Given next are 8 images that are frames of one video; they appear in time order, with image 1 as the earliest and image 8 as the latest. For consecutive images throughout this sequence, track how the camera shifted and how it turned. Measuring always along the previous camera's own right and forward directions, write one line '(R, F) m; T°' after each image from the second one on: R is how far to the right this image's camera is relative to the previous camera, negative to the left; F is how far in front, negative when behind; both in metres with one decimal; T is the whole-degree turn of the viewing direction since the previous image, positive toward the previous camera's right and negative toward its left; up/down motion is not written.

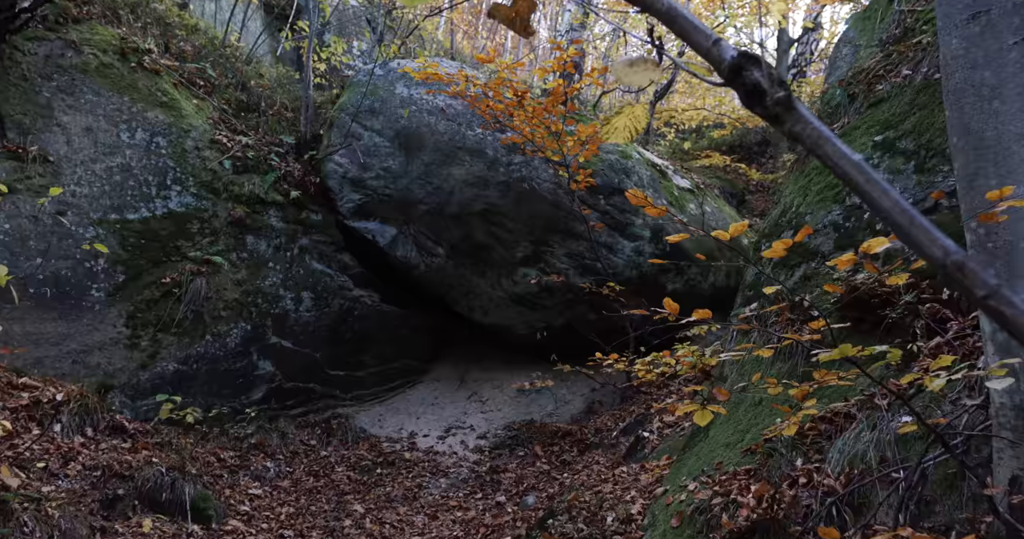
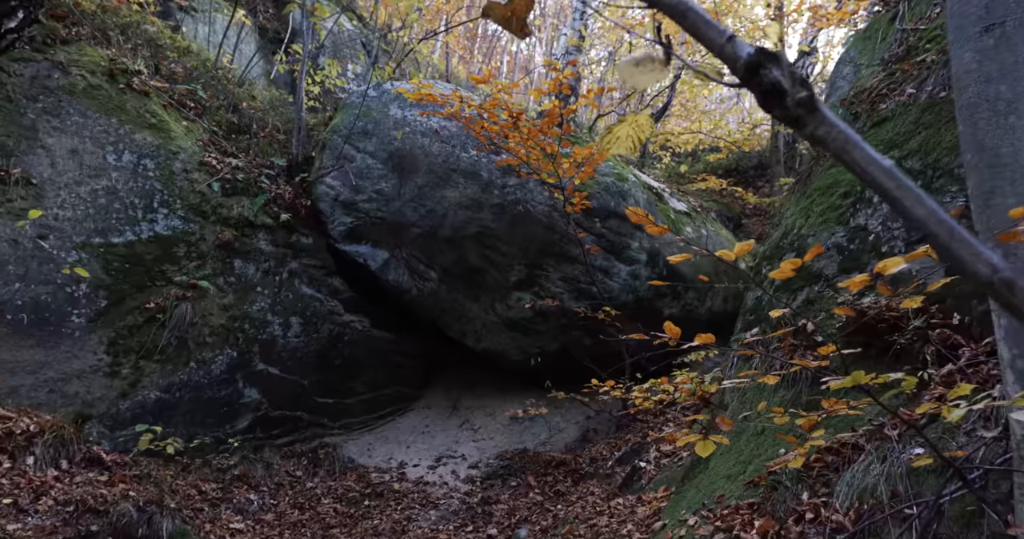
(0.0, +0.1) m; 0°
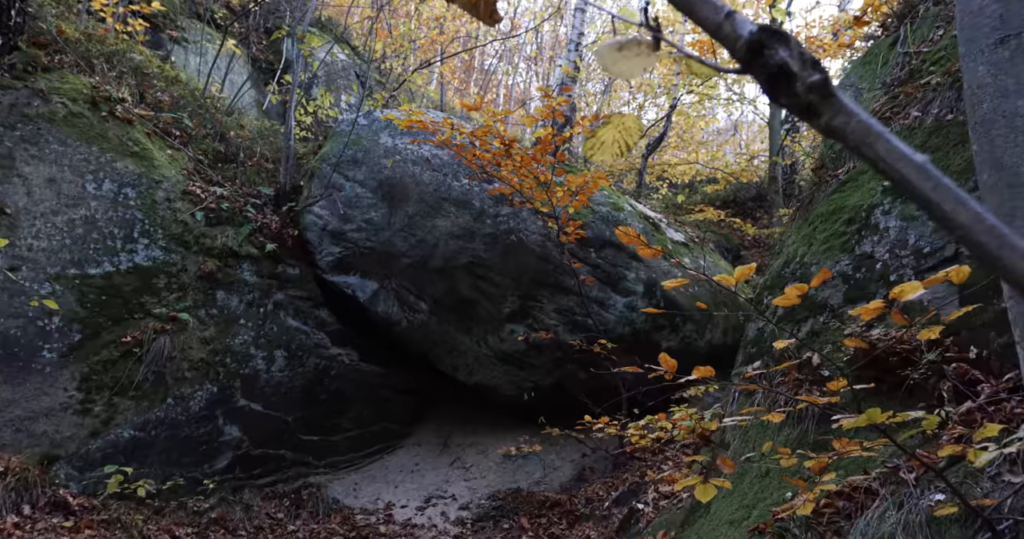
(+0.1, +0.2) m; 0°
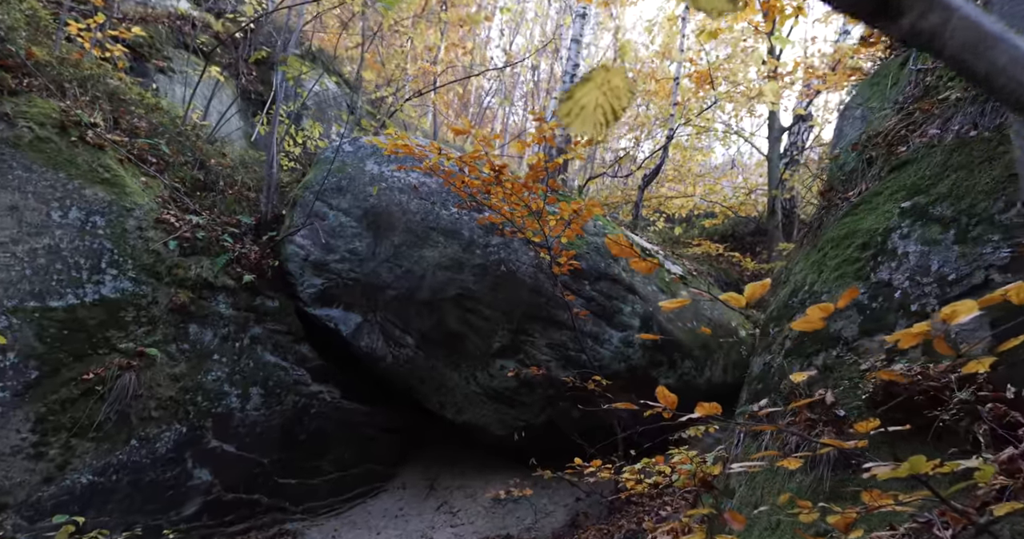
(+0.1, +0.3) m; 0°
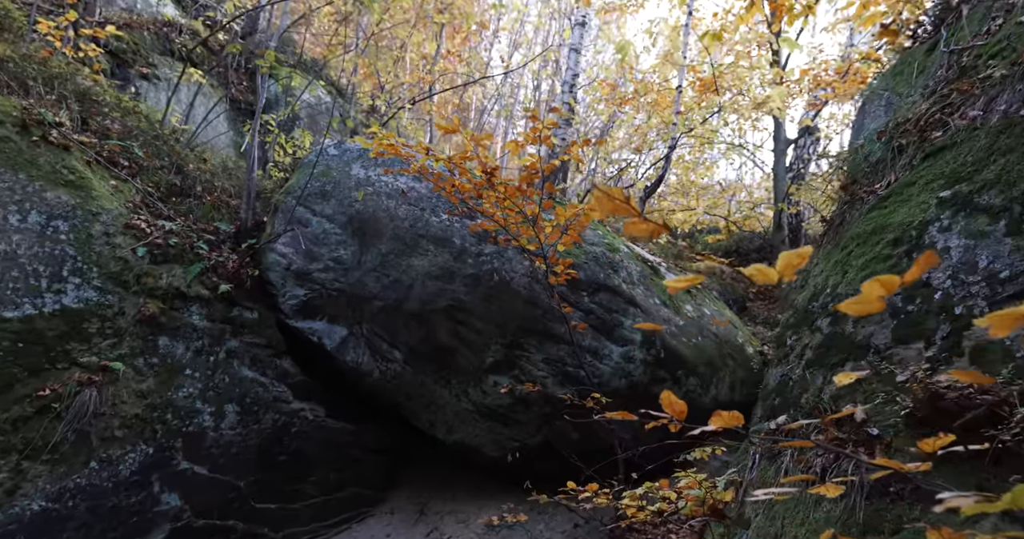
(+0.1, +0.4) m; 0°
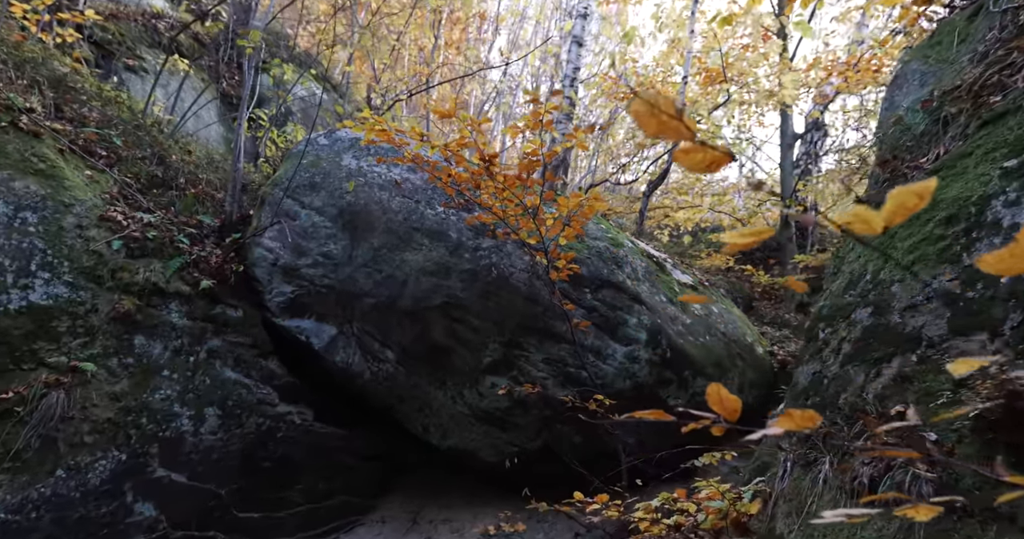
(0.0, +0.3) m; 0°
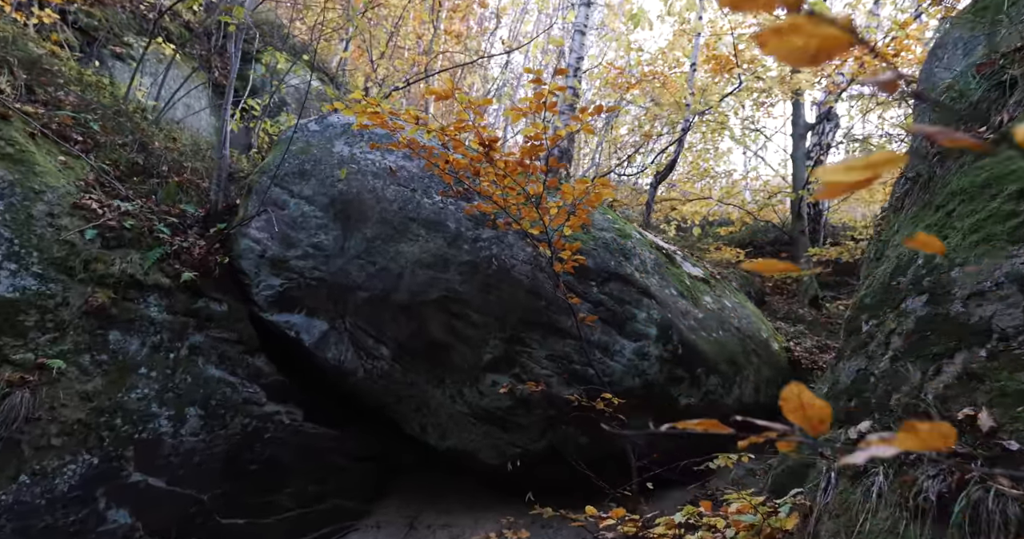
(0.0, +0.3) m; 0°
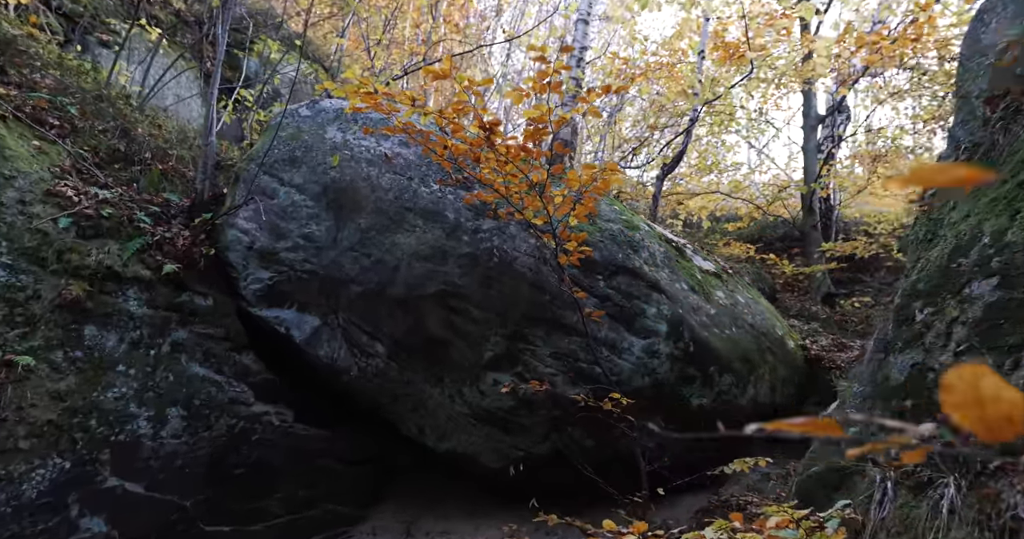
(0.0, +0.3) m; 0°
